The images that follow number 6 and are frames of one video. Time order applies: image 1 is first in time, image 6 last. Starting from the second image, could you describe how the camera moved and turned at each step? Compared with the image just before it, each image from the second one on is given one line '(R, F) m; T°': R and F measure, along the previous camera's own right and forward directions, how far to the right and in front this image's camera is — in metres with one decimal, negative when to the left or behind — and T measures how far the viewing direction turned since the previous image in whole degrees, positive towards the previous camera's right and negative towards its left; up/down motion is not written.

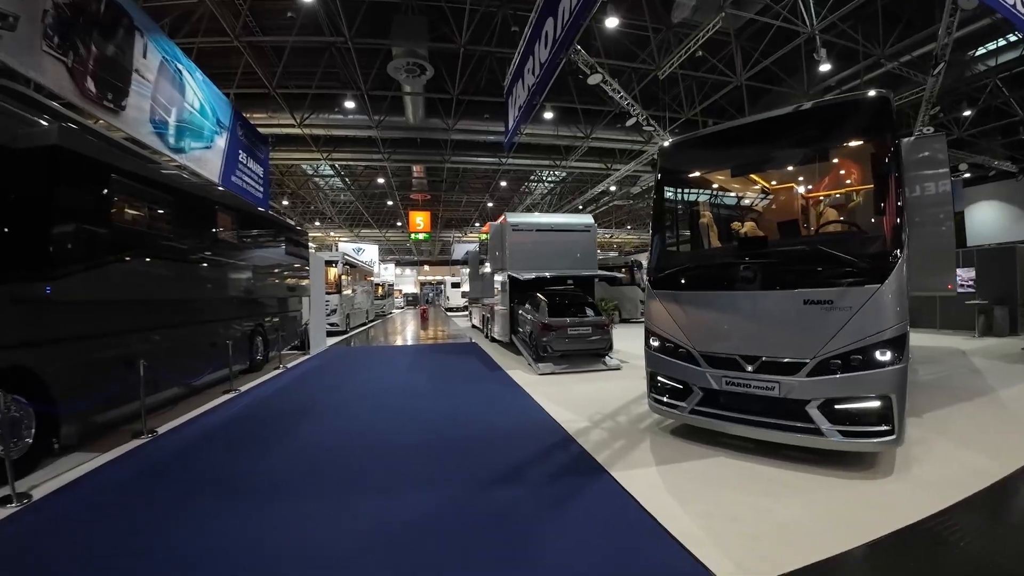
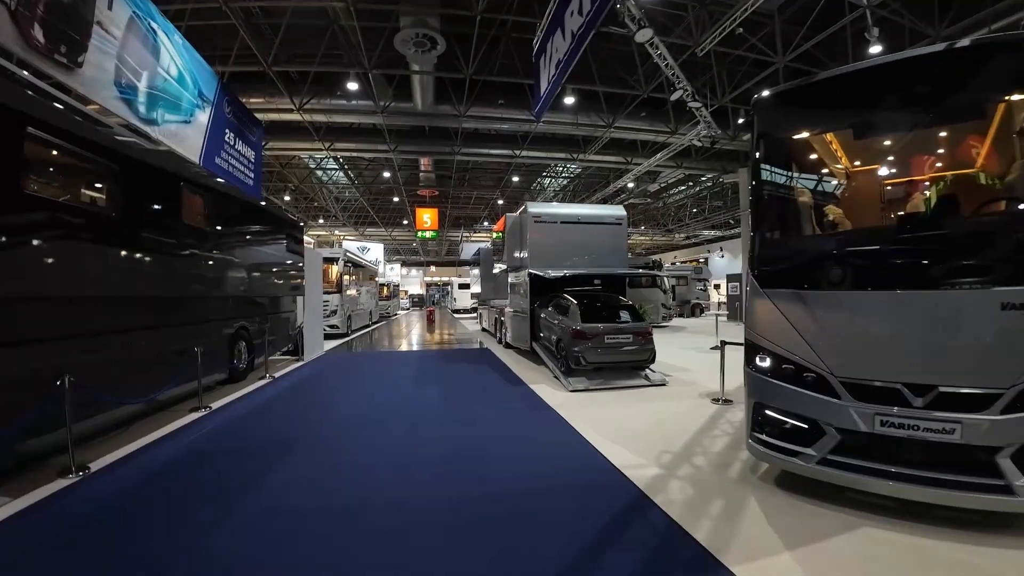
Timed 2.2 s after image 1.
(-0.3, +1.0) m; -1°
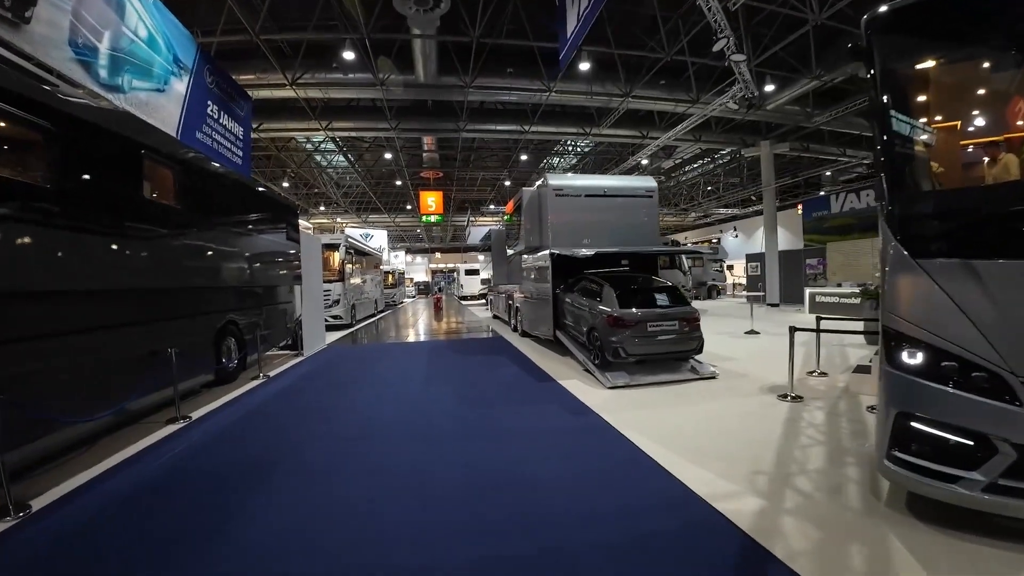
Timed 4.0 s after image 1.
(-0.2, +0.7) m; -1°
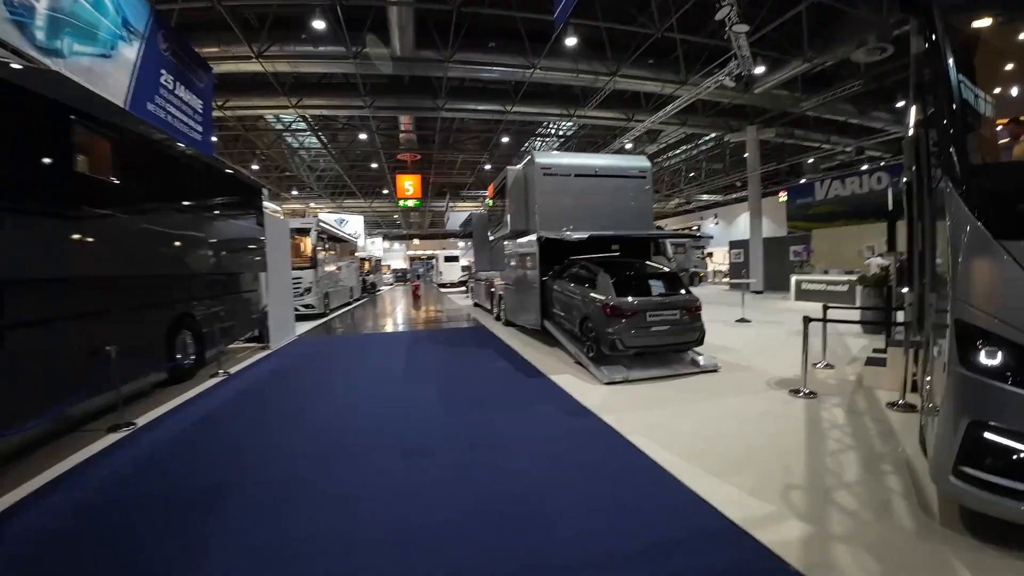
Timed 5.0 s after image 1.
(-0.1, +0.4) m; +3°
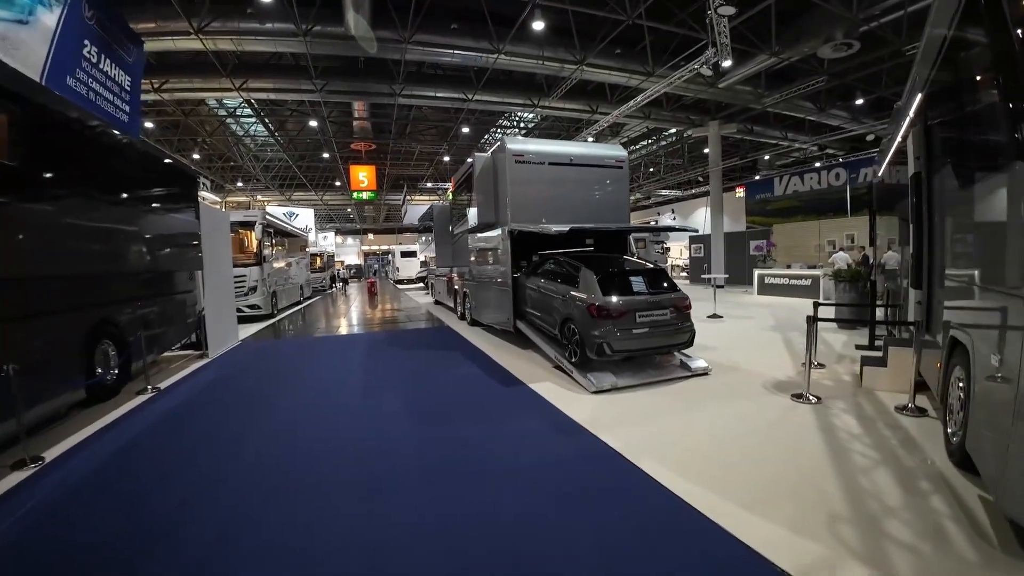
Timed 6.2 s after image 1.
(-0.2, +0.5) m; +6°
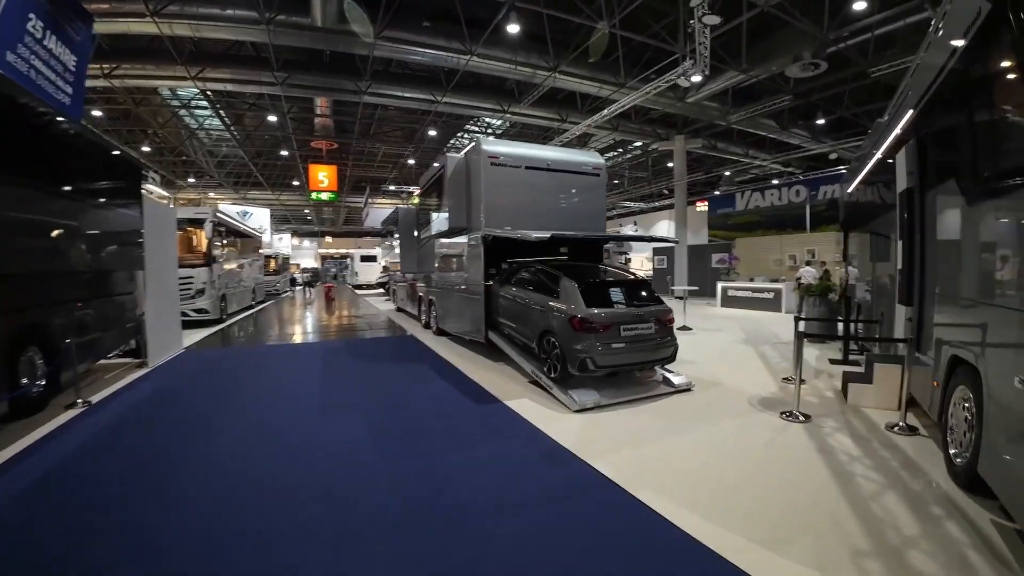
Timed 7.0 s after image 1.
(-0.1, +0.3) m; +5°
